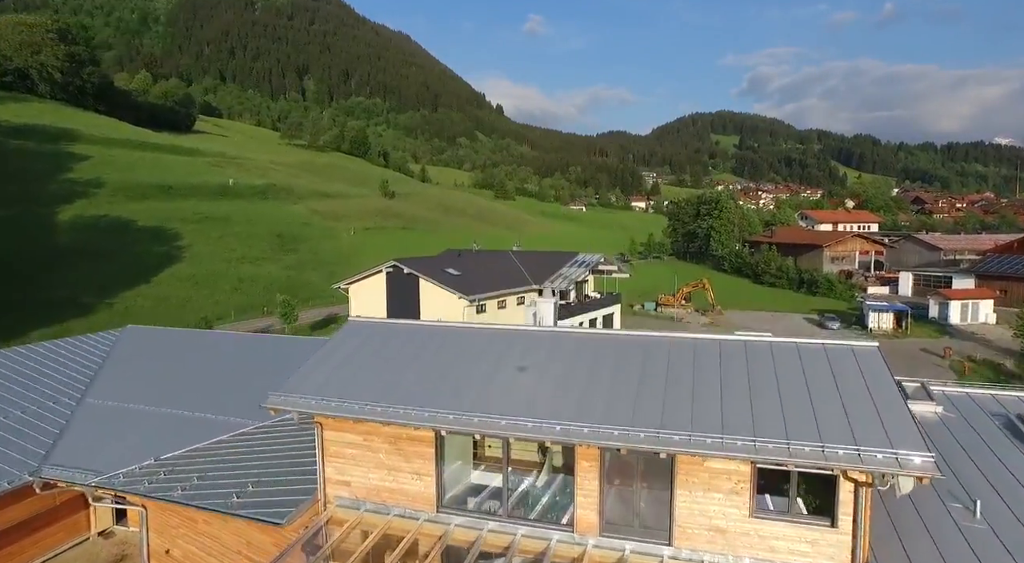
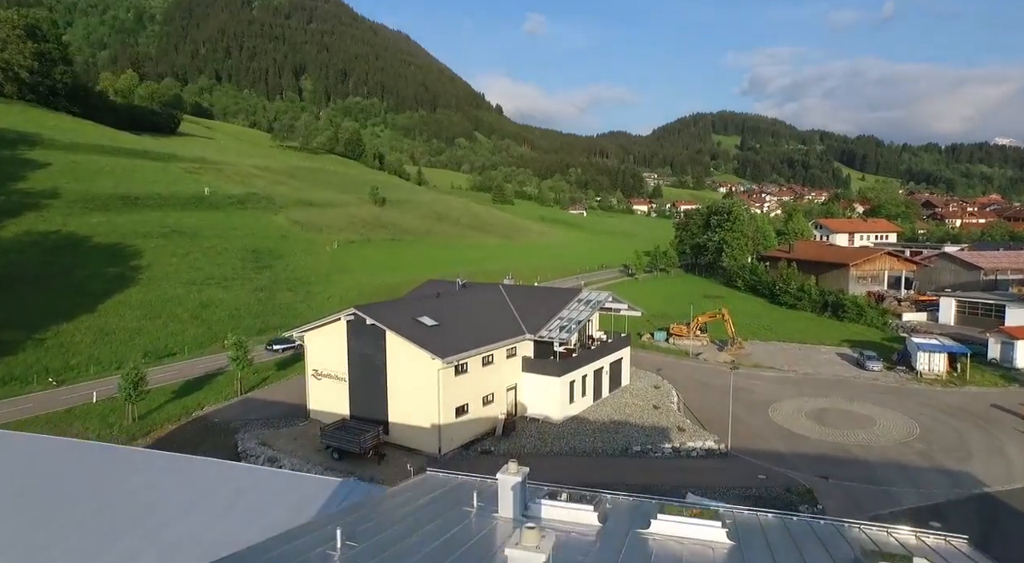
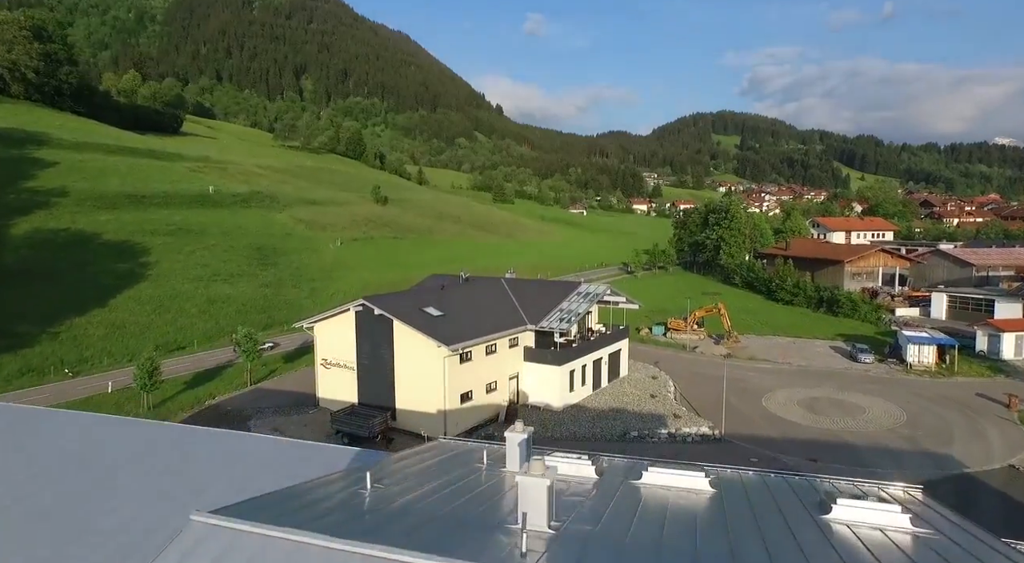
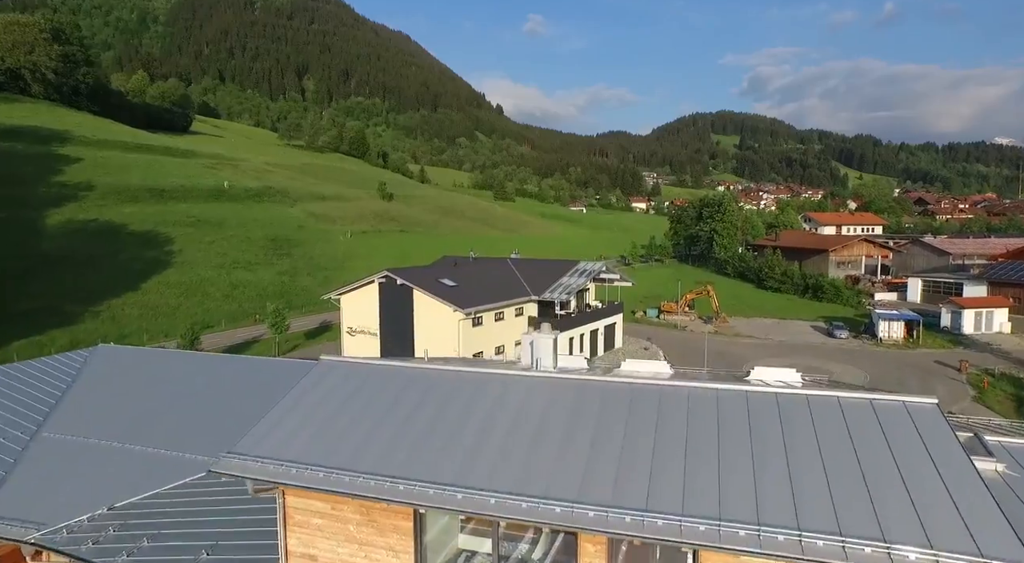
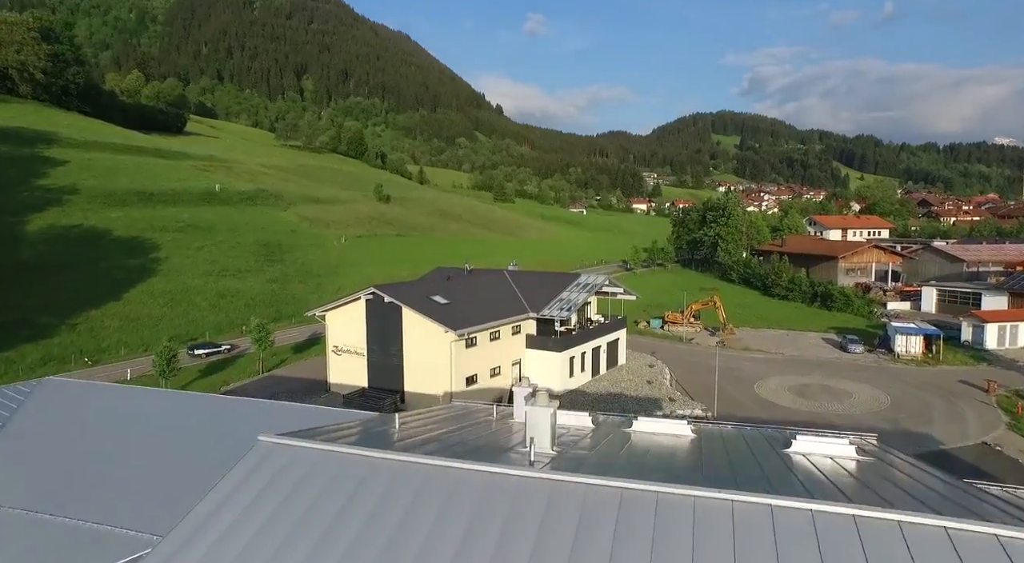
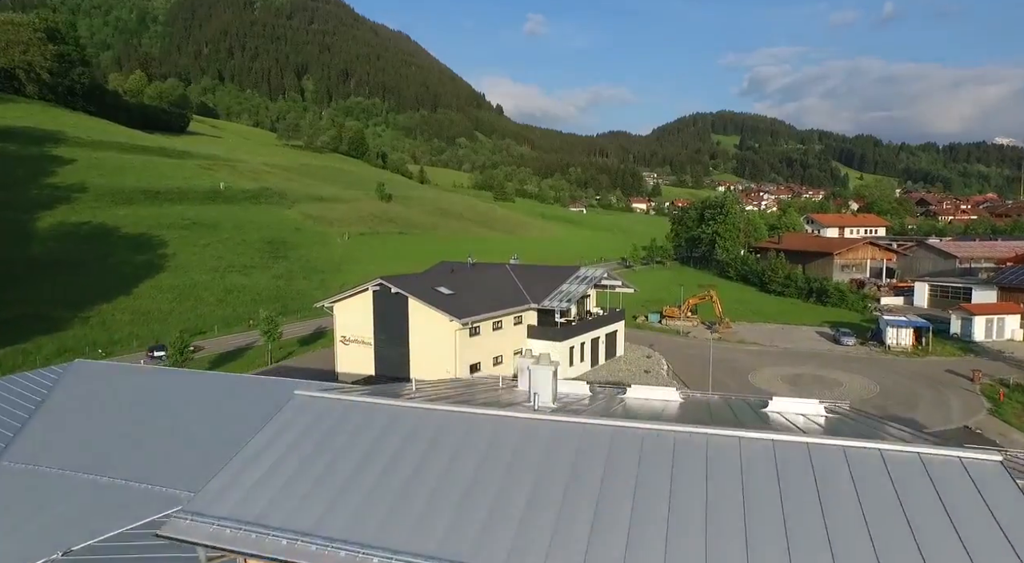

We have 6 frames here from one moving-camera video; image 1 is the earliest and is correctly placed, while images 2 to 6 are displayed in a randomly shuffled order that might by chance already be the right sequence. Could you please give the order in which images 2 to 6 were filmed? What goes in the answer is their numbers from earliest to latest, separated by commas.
4, 6, 5, 3, 2
